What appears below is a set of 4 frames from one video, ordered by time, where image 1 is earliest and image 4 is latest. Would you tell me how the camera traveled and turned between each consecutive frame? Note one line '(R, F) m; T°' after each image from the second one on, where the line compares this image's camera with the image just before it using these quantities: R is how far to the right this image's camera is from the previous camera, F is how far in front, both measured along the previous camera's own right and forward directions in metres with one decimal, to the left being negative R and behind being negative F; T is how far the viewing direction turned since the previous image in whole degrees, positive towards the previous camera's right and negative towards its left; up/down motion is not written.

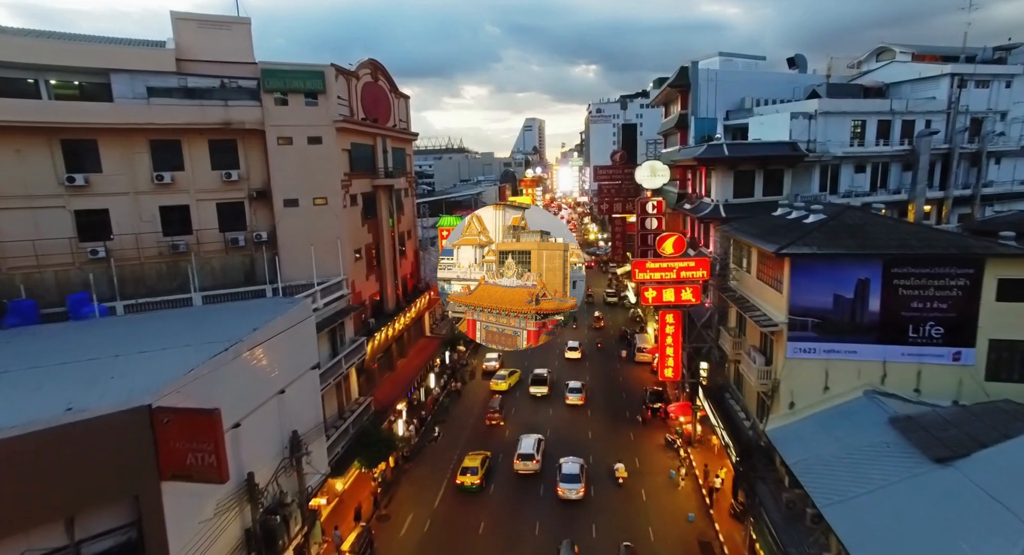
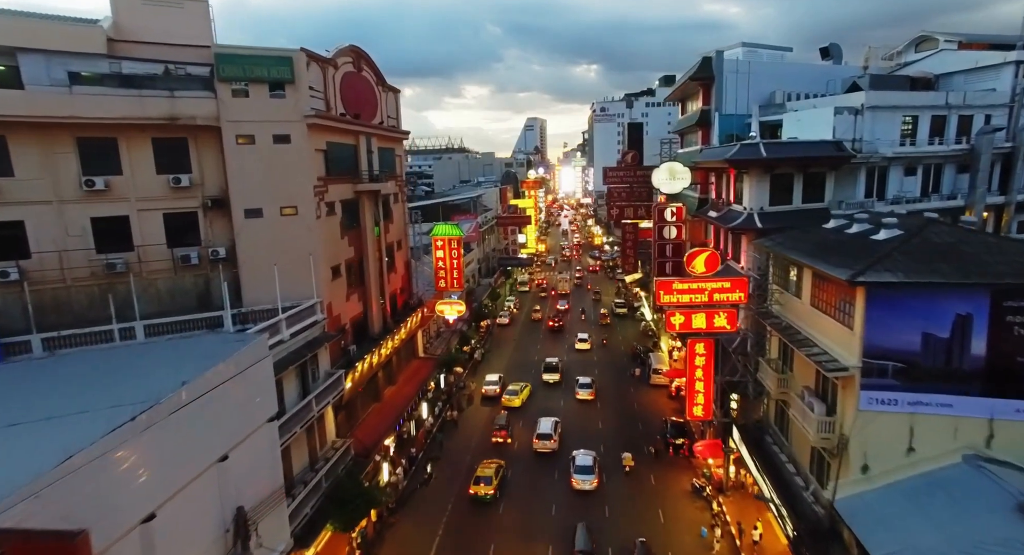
(-0.1, +3.6) m; 0°
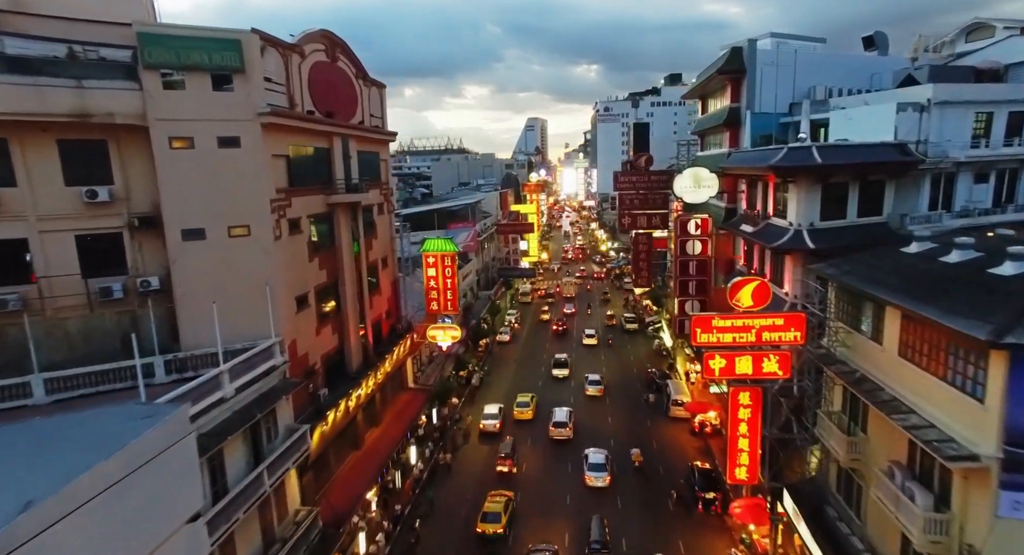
(-0.1, +3.9) m; 0°
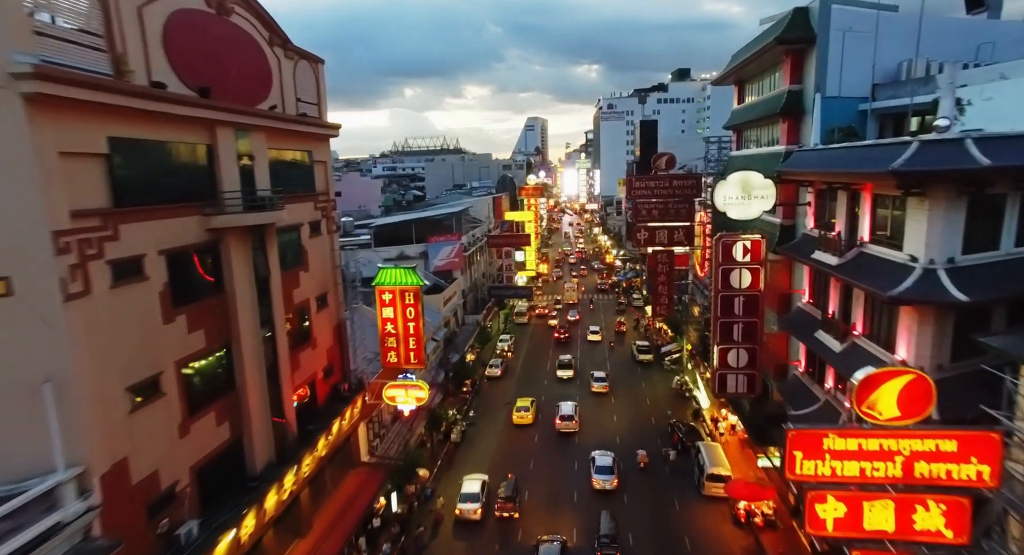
(+0.6, +7.2) m; 0°
